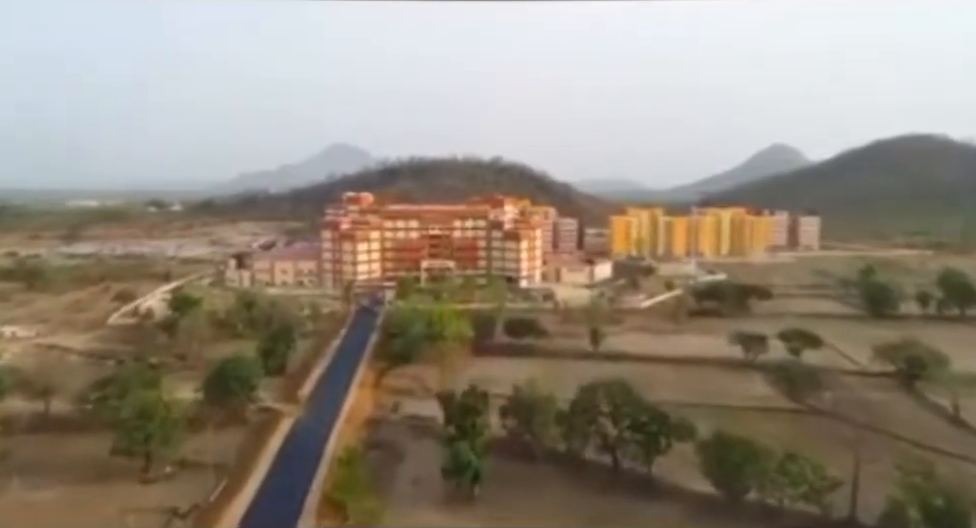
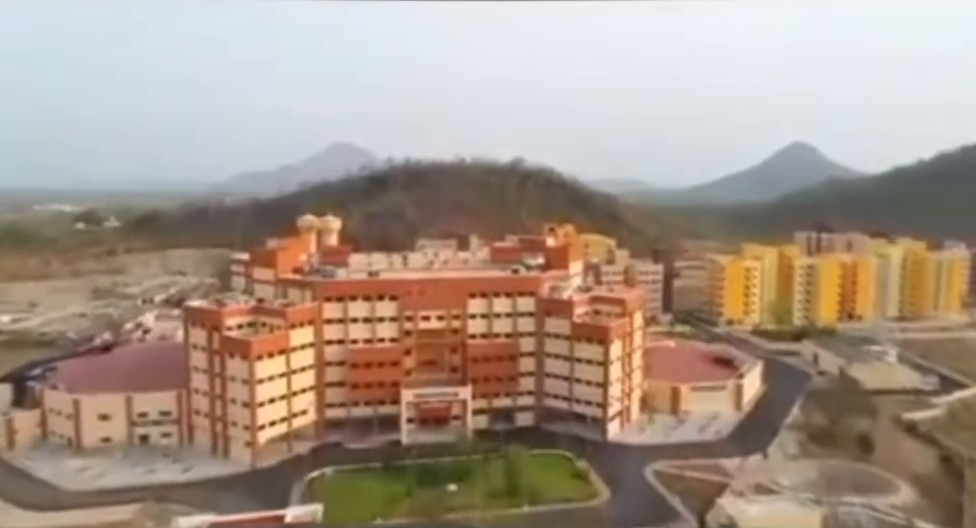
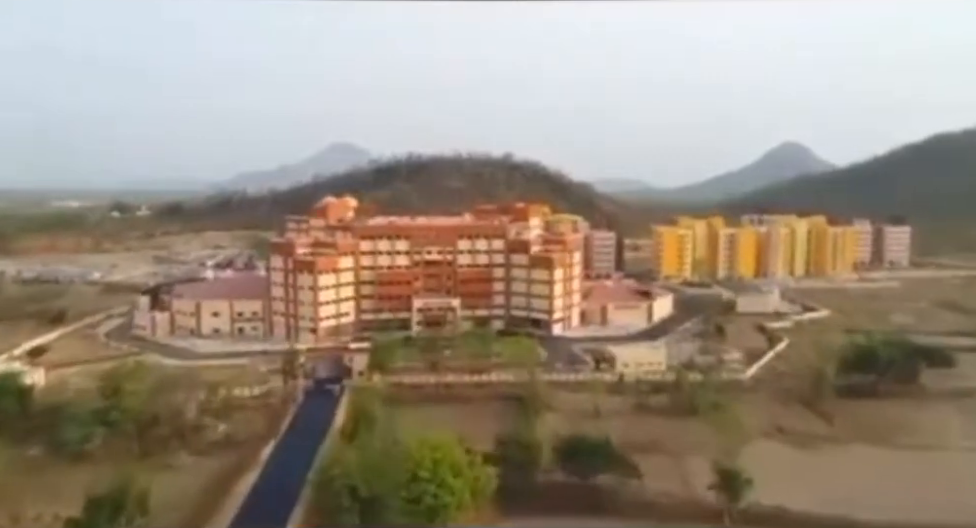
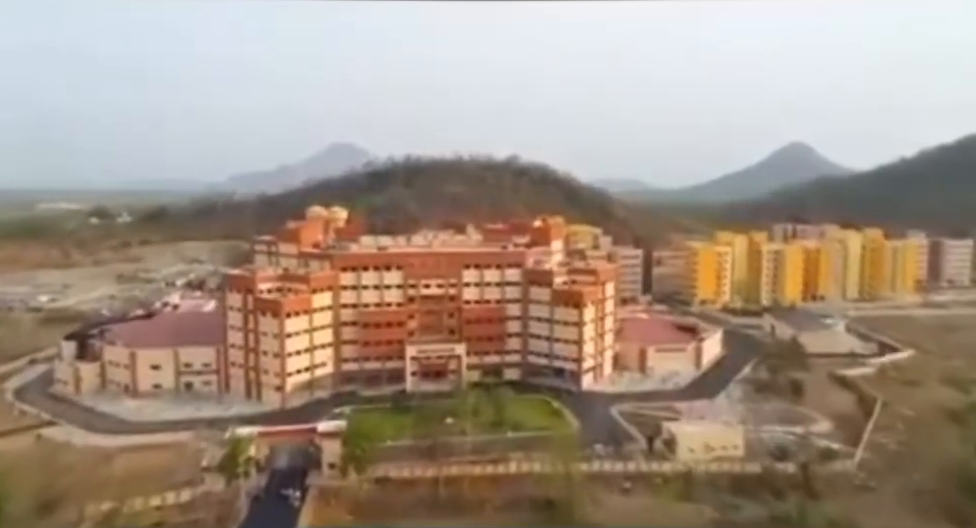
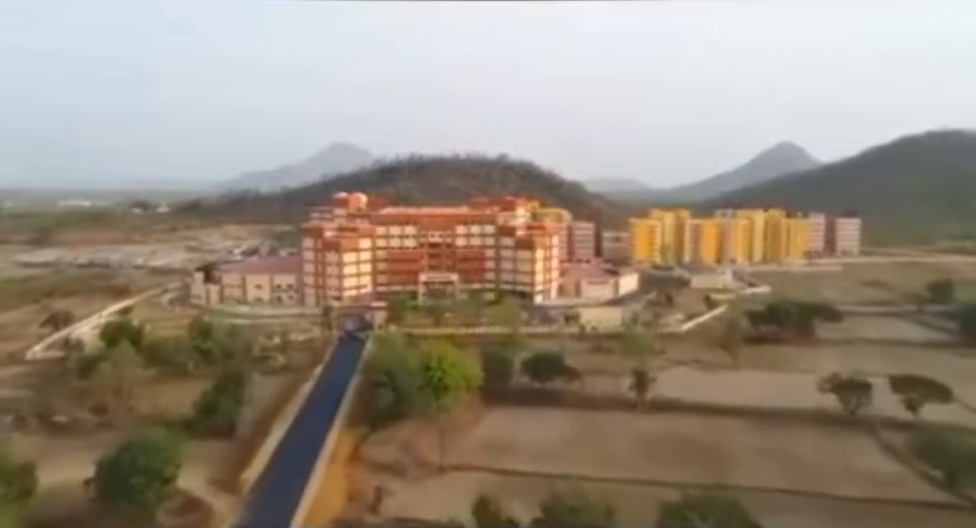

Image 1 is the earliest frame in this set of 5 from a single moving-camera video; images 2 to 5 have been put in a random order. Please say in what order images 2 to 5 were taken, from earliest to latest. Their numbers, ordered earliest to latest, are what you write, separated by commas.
5, 3, 4, 2
